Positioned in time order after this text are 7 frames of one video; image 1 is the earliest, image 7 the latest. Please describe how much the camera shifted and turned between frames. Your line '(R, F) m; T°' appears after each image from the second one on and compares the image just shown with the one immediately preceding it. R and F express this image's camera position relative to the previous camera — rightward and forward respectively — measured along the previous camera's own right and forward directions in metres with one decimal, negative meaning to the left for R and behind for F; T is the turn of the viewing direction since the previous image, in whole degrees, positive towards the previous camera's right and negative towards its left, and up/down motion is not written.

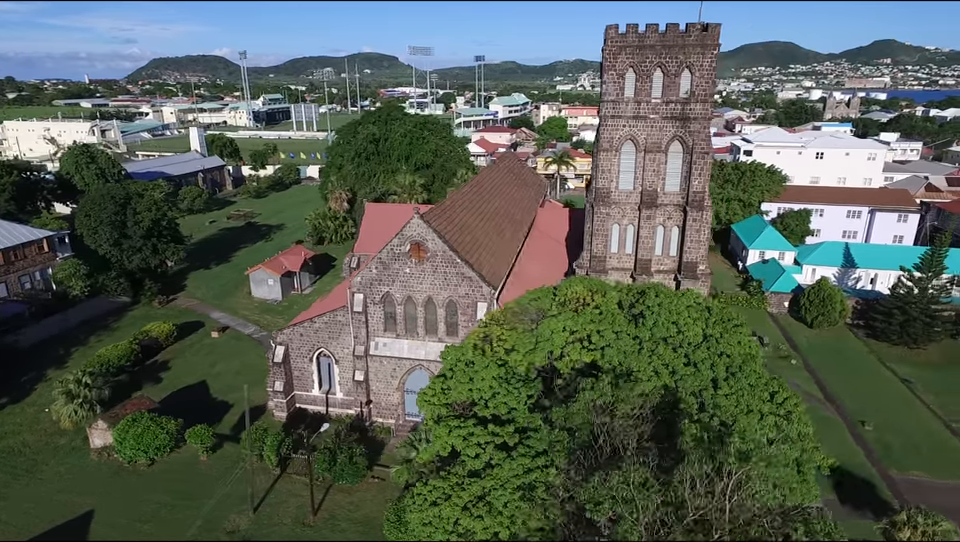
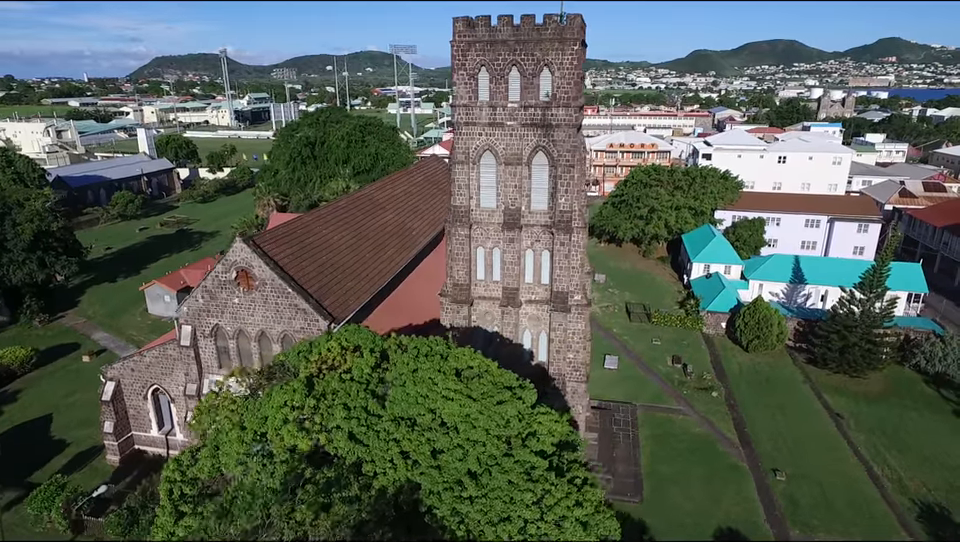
(+5.6, +3.0) m; 0°
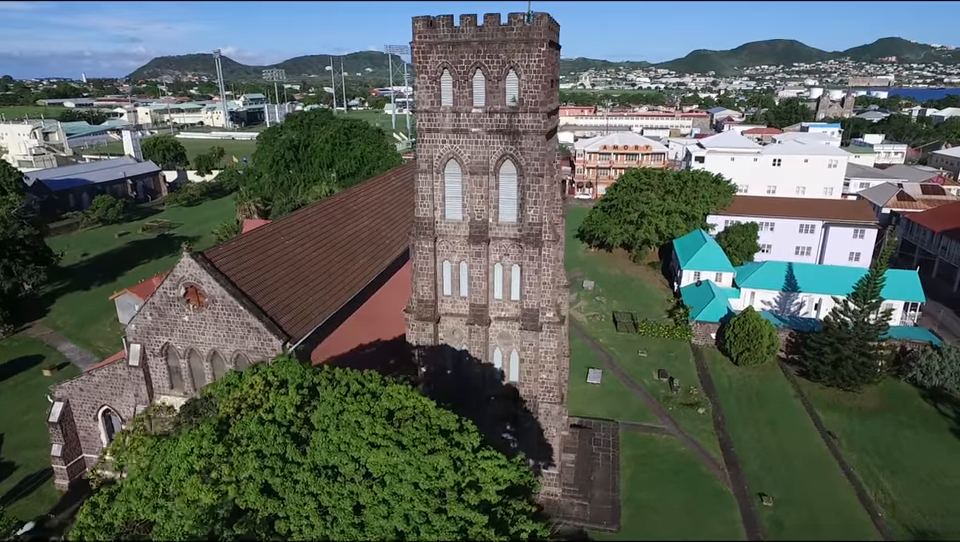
(+1.1, +1.2) m; 0°
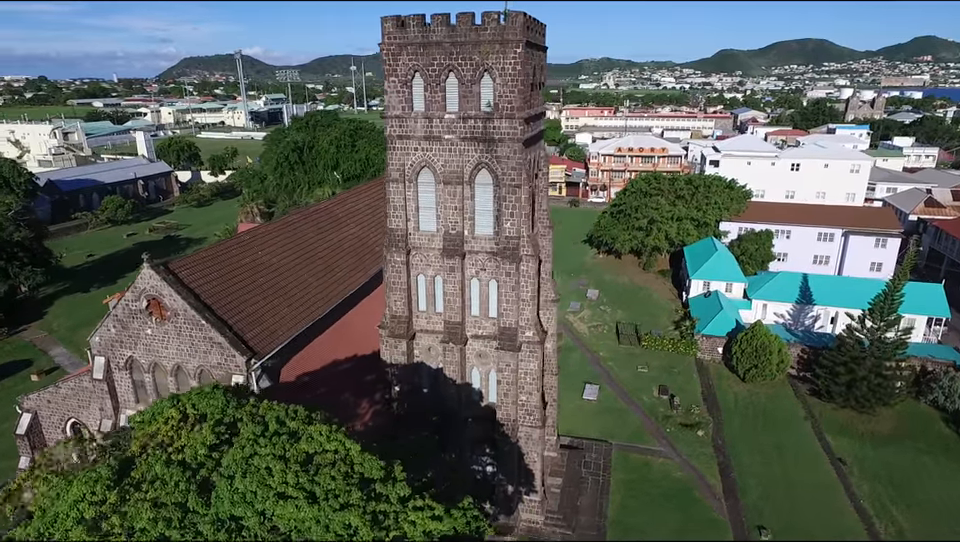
(+1.4, +1.1) m; -2°
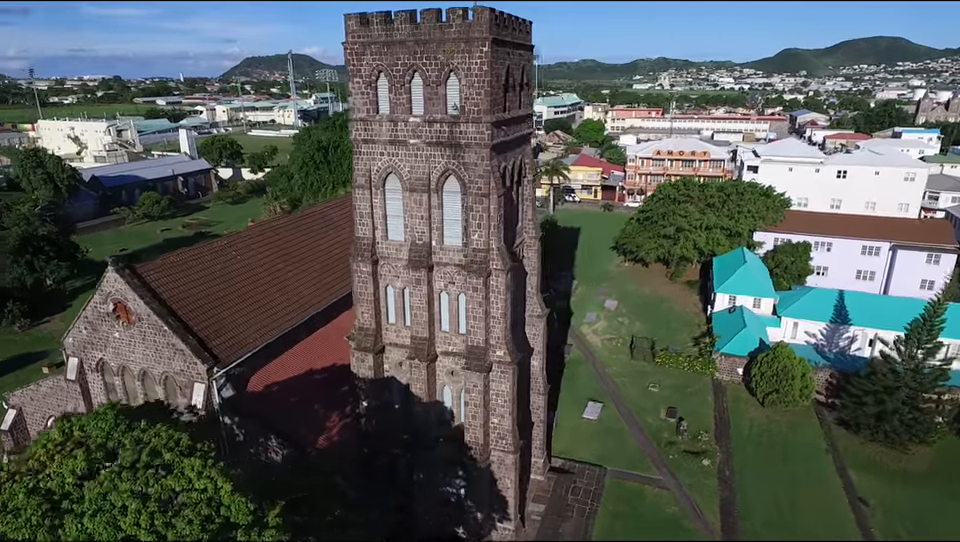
(+2.2, +1.2) m; -5°
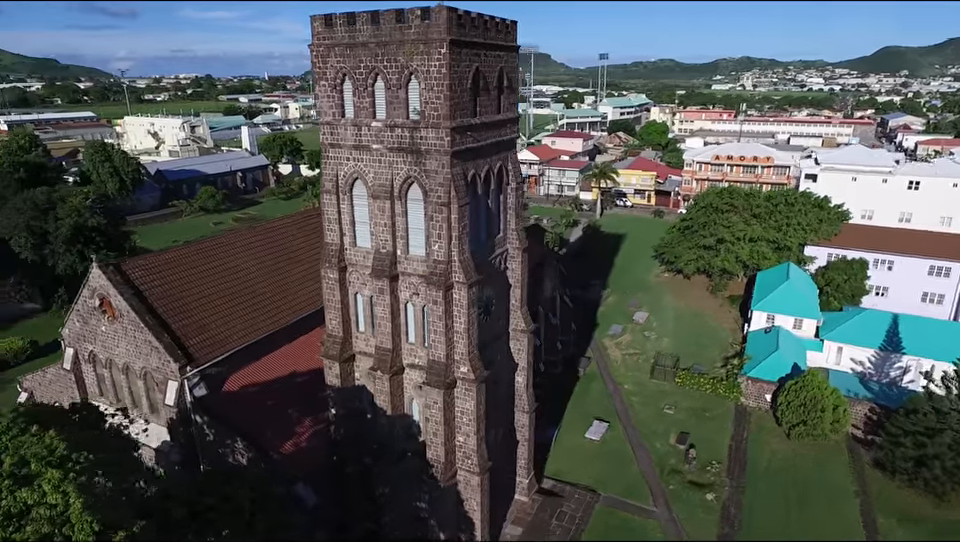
(+2.7, +0.9) m; -7°
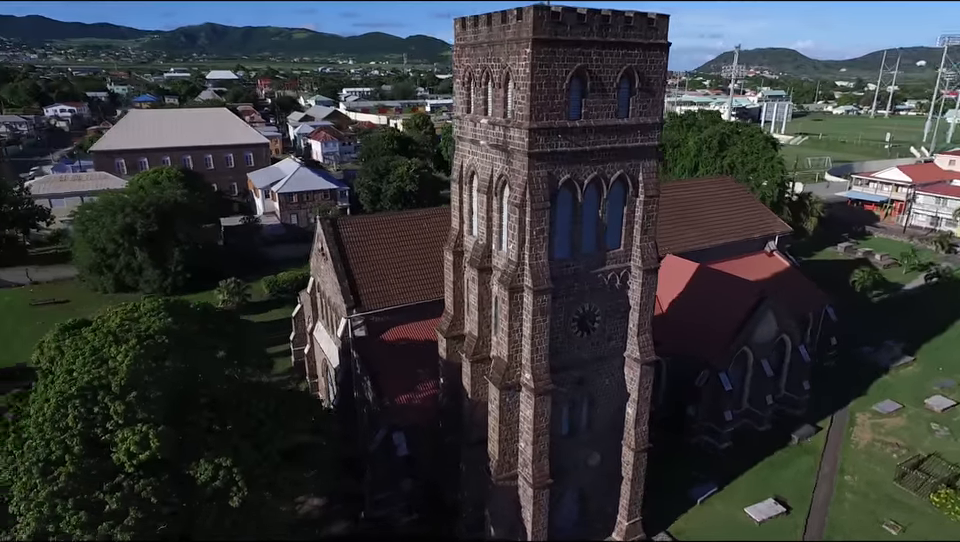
(+6.5, +2.1) m; -33°
